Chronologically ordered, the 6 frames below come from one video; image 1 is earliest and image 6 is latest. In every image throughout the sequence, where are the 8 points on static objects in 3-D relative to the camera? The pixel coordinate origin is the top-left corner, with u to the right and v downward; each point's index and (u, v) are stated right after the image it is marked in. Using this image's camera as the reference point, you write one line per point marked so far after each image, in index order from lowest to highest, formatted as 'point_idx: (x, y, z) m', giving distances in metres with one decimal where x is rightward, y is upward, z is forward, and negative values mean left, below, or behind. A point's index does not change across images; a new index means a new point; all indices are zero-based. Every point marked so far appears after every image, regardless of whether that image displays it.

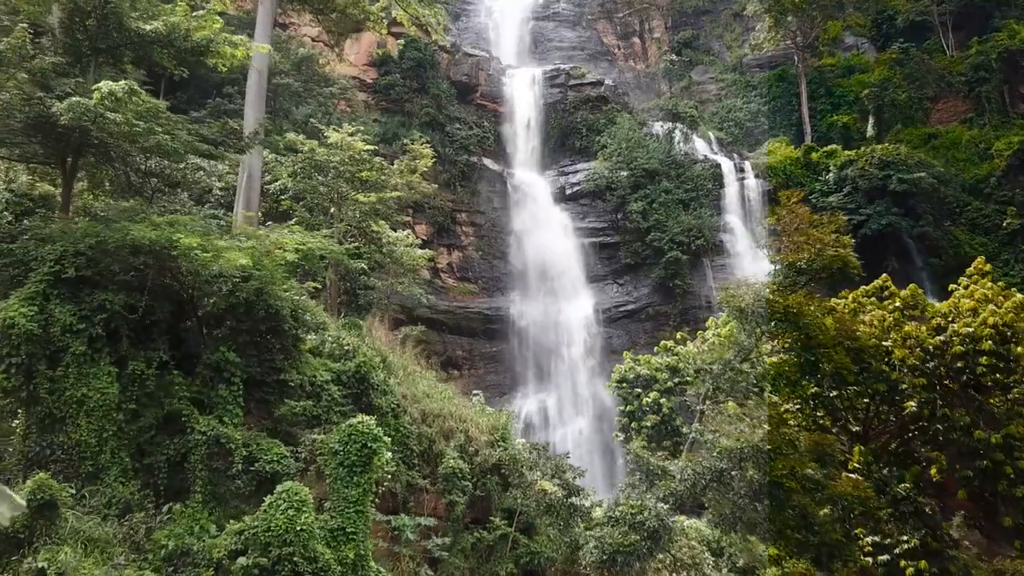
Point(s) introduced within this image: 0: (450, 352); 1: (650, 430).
0: (-1.7, -1.7, +17.7) m
1: (+1.6, -1.7, +7.4) m
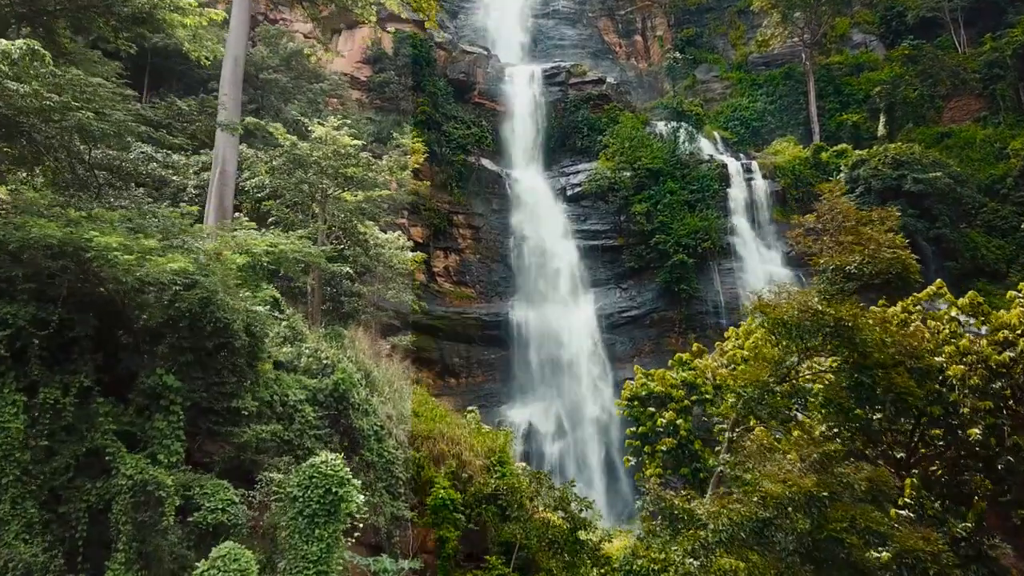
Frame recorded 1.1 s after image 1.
0: (-1.7, -1.9, +16.9) m
1: (+1.6, -1.7, +6.6) m
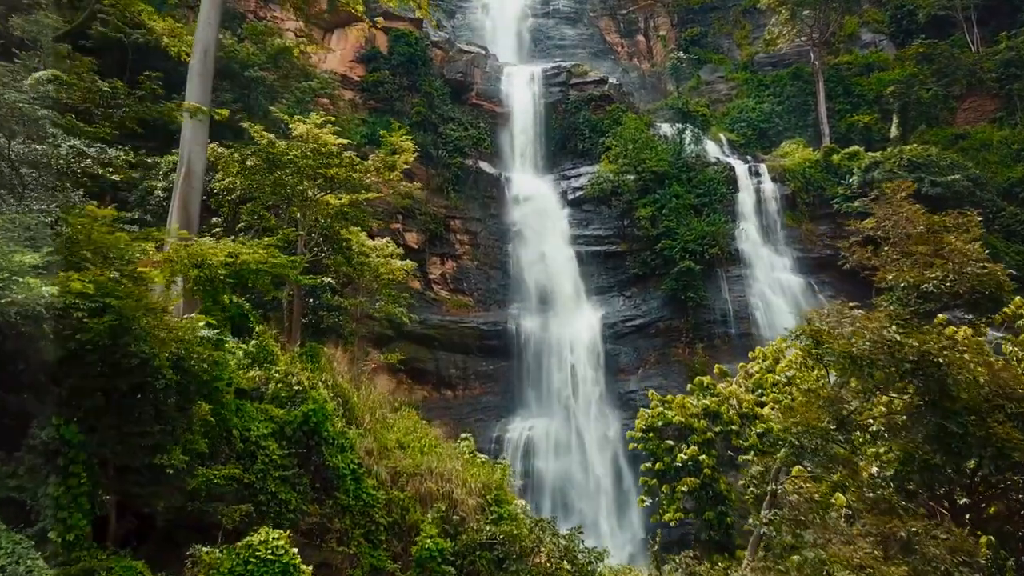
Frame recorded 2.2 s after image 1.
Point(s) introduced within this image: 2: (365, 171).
0: (-1.7, -2.1, +16.0) m
1: (+1.6, -1.9, +5.7) m
2: (-2.0, +1.6, +8.5) m
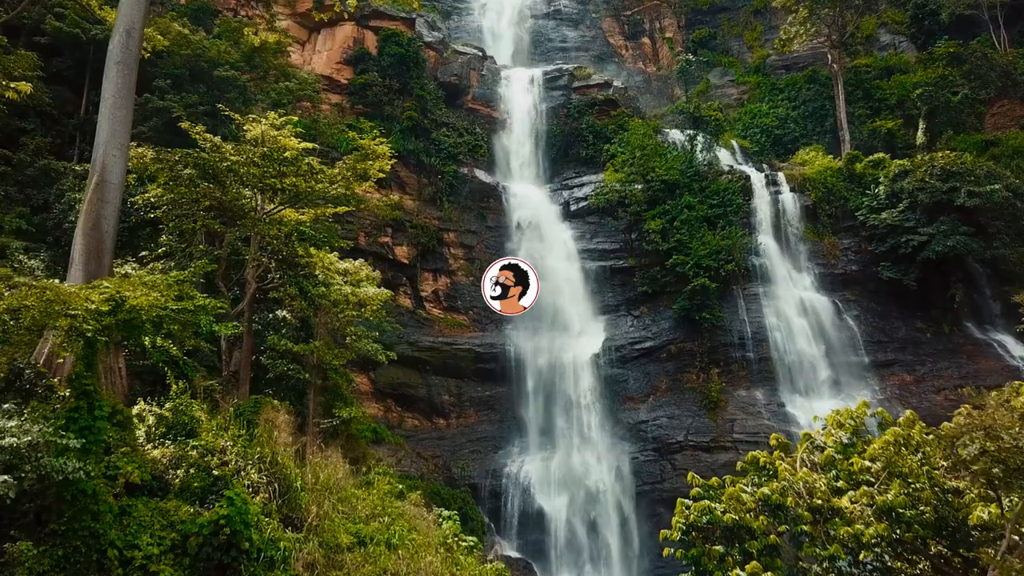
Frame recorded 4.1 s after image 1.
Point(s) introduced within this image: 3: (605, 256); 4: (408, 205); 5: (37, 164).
0: (-1.8, -2.6, +14.5) m
1: (+1.5, -2.2, +4.2) m
2: (-2.0, +1.2, +7.0) m
3: (+2.7, +0.9, +18.3) m
4: (-2.8, +2.3, +17.2) m
5: (-7.9, +2.1, +10.5) m
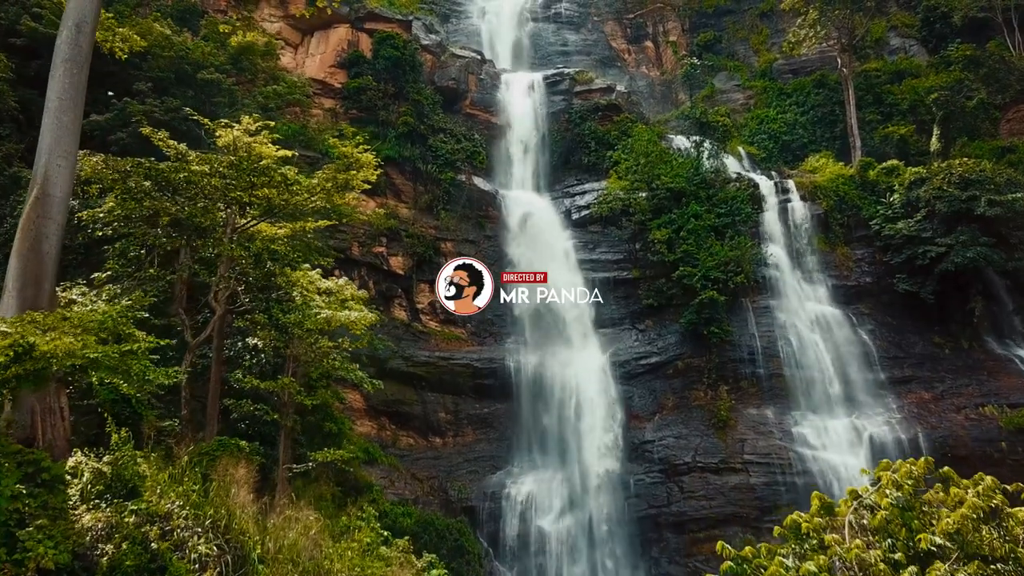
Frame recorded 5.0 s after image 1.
0: (-1.8, -2.9, +13.8) m
1: (+1.5, -2.5, +3.5) m
2: (-2.0, +1.0, +6.3) m
3: (+2.7, +0.6, +17.6) m
4: (-2.8, +1.9, +16.5) m
5: (-7.9, +1.8, +9.8) m
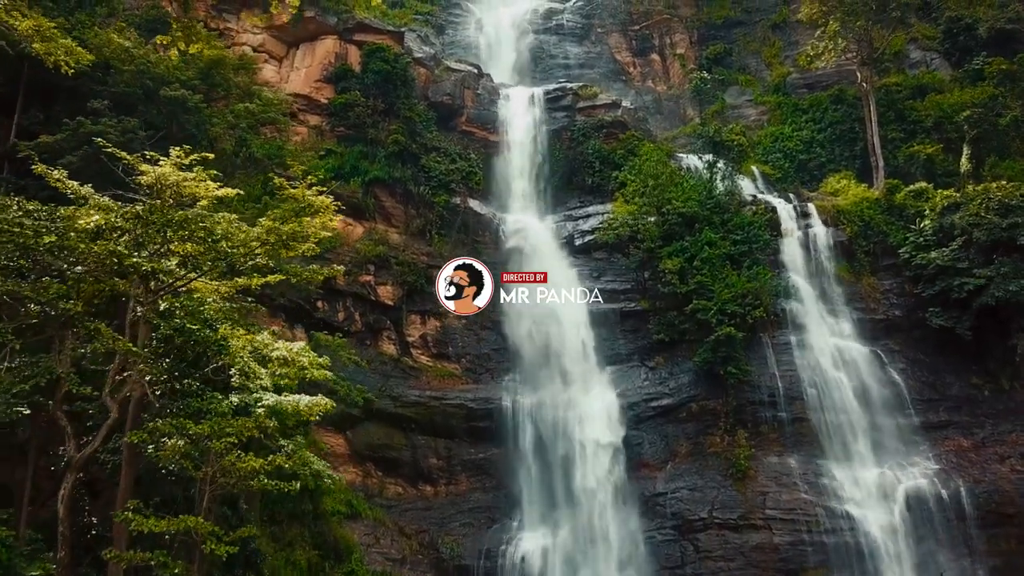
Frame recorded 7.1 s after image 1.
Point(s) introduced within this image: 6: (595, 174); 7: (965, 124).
0: (-1.9, -3.6, +12.4) m
1: (+1.4, -3.1, +2.1) m
2: (-2.1, +0.3, +4.9) m
3: (+2.6, -0.2, +16.2) m
4: (-2.9, +1.1, +15.2) m
5: (-7.9, +1.1, +8.5) m
6: (+2.5, +3.4, +18.9) m
7: (+12.8, +4.6, +18.0) m
